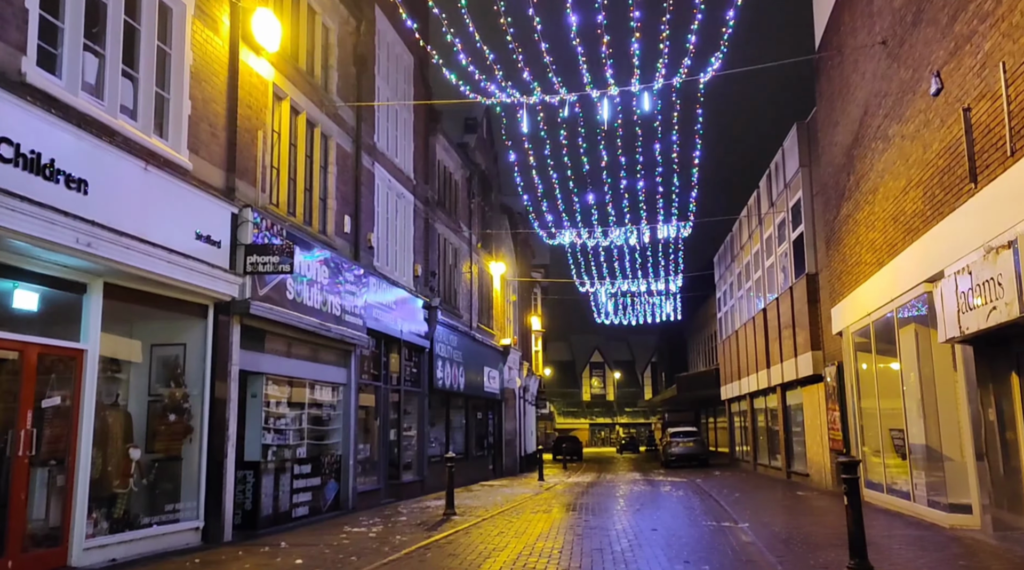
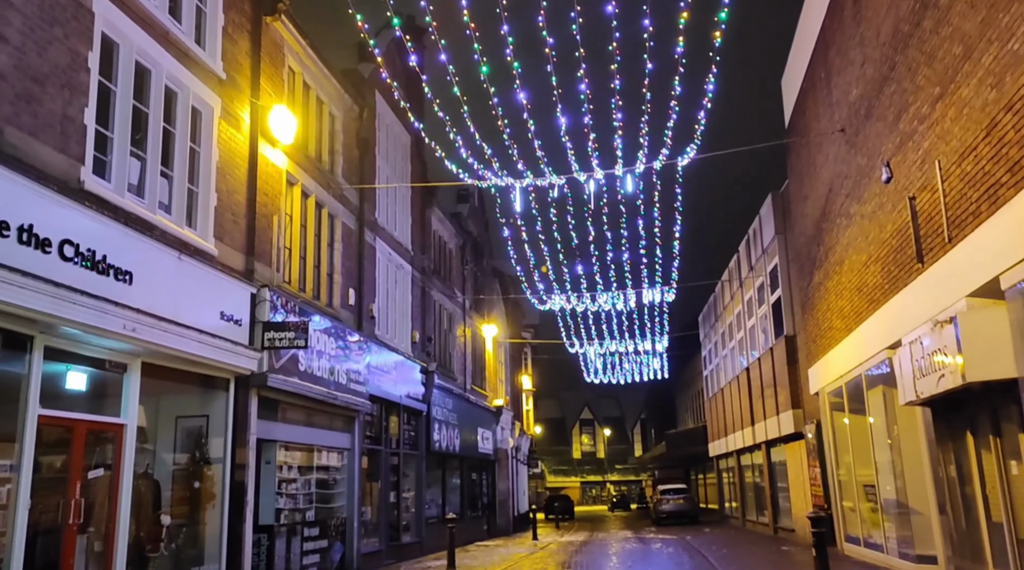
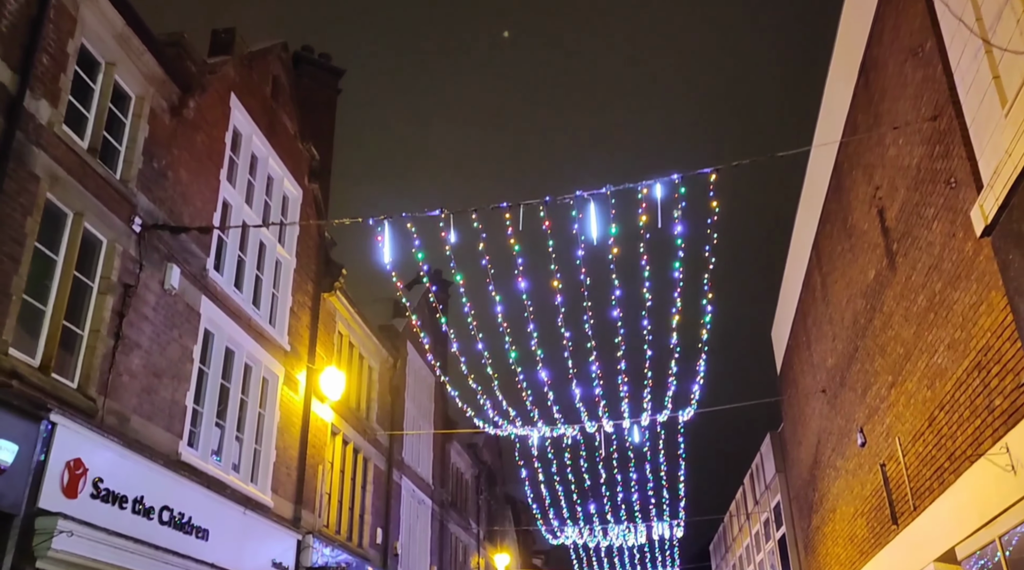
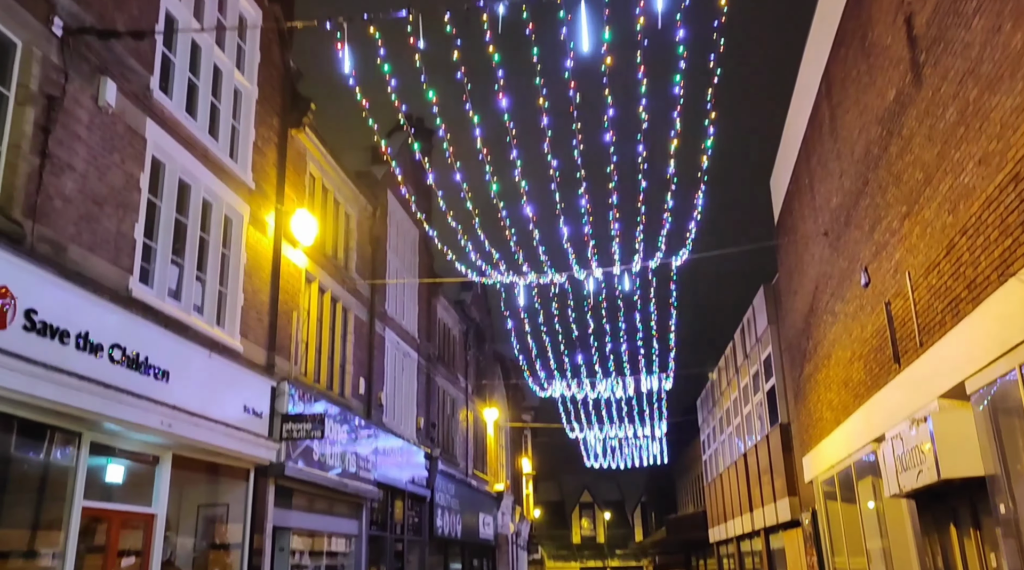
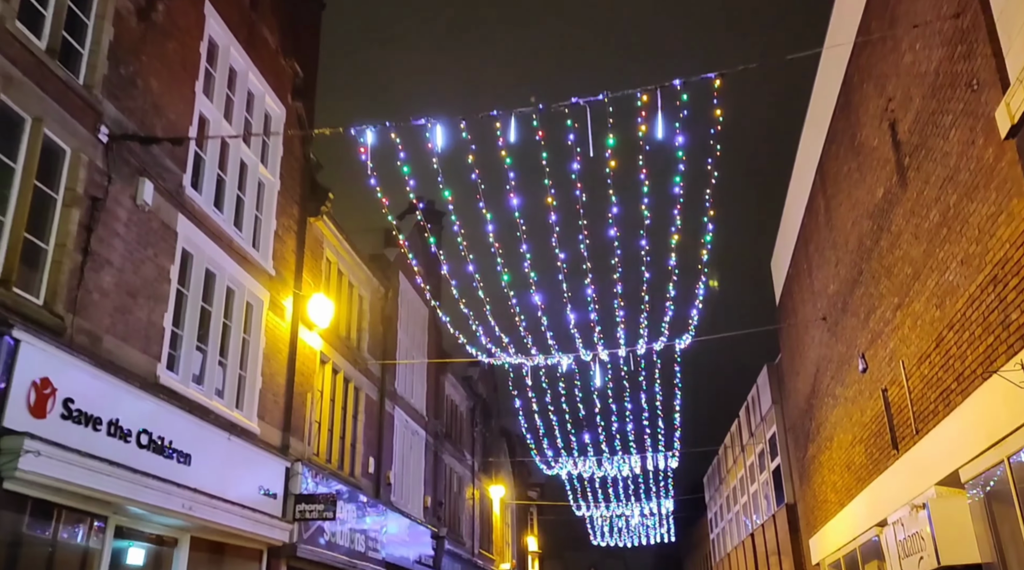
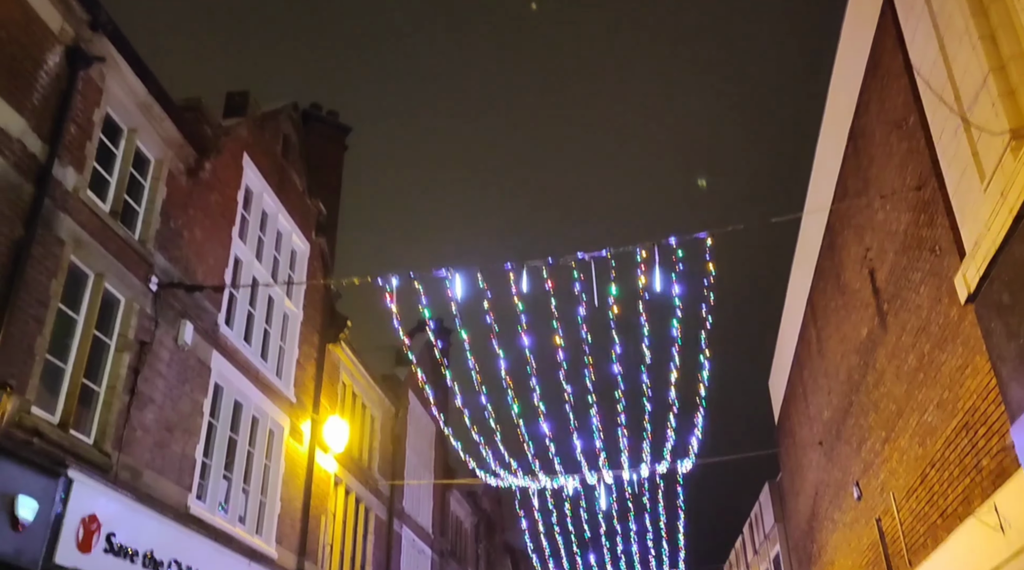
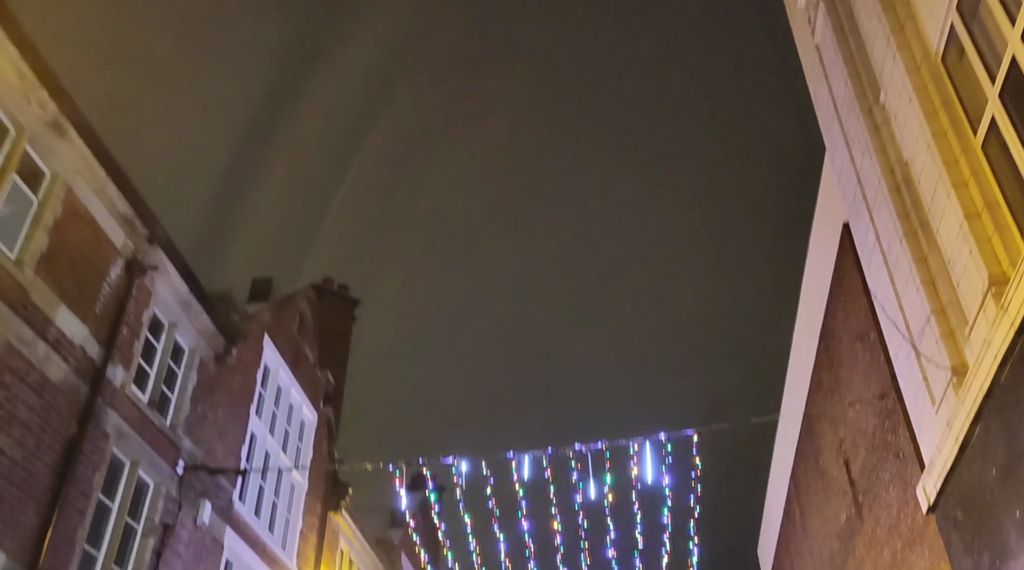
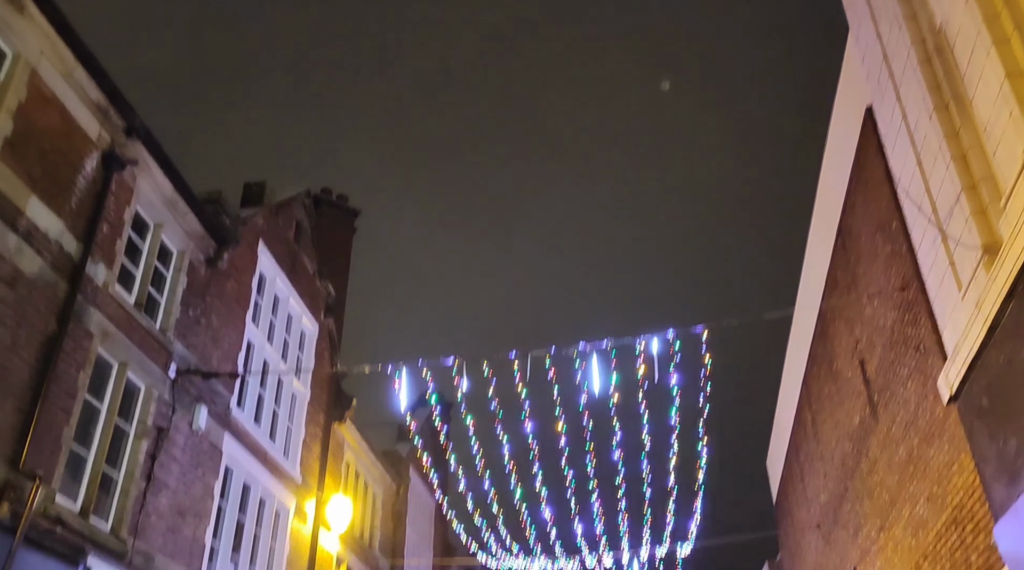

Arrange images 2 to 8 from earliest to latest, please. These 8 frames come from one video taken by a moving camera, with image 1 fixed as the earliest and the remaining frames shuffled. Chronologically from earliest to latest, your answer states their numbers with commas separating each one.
2, 4, 5, 3, 6, 8, 7
